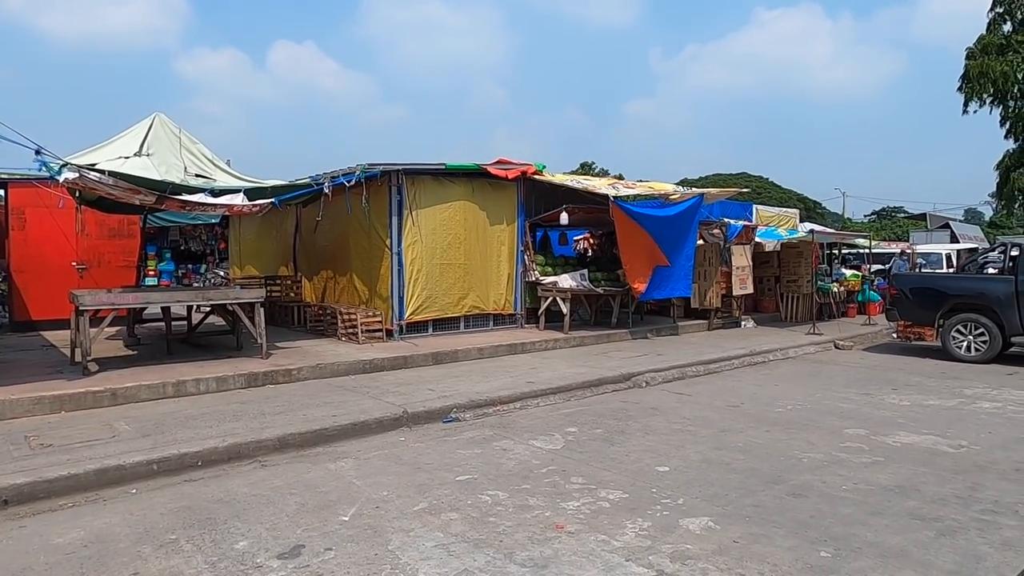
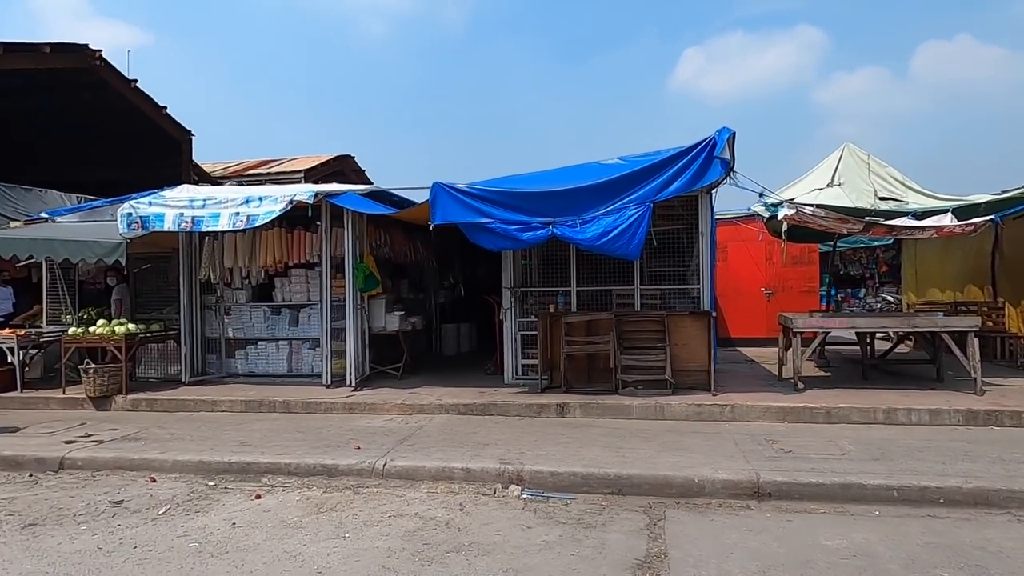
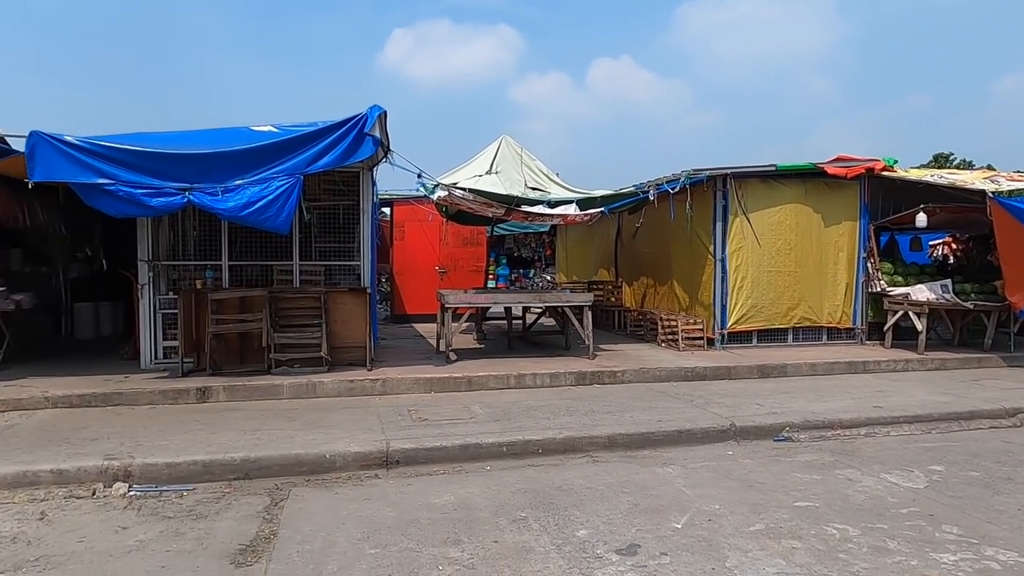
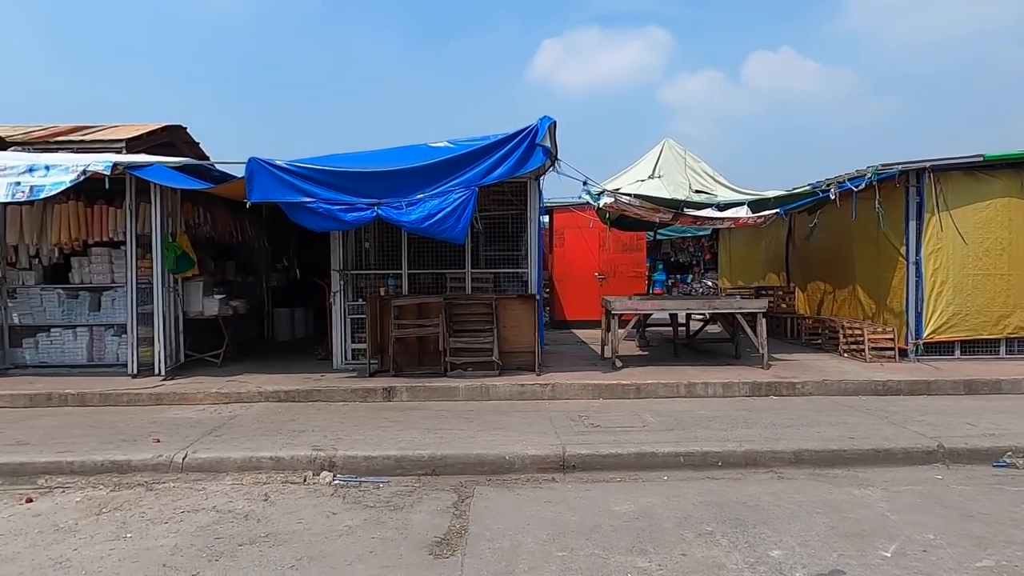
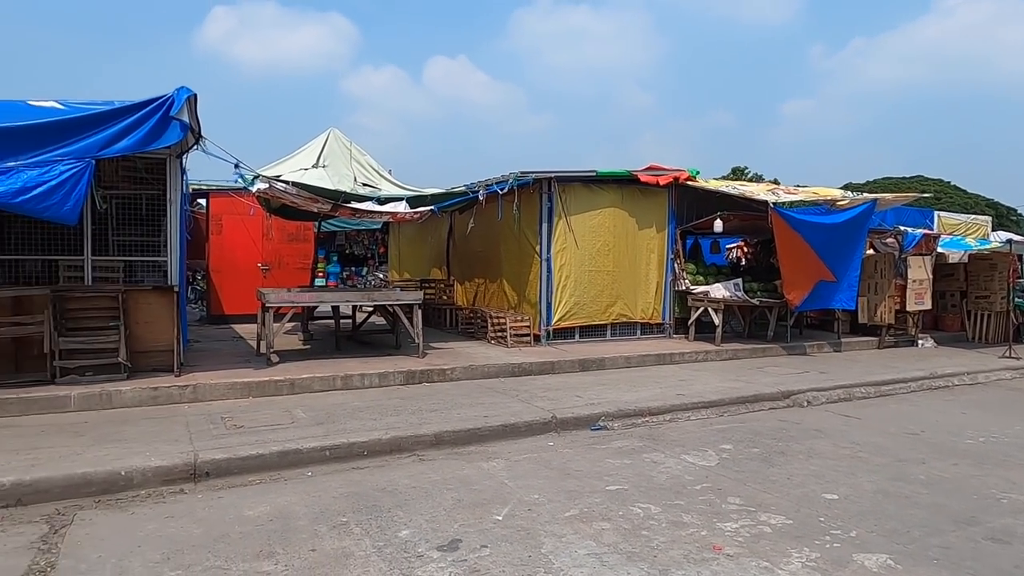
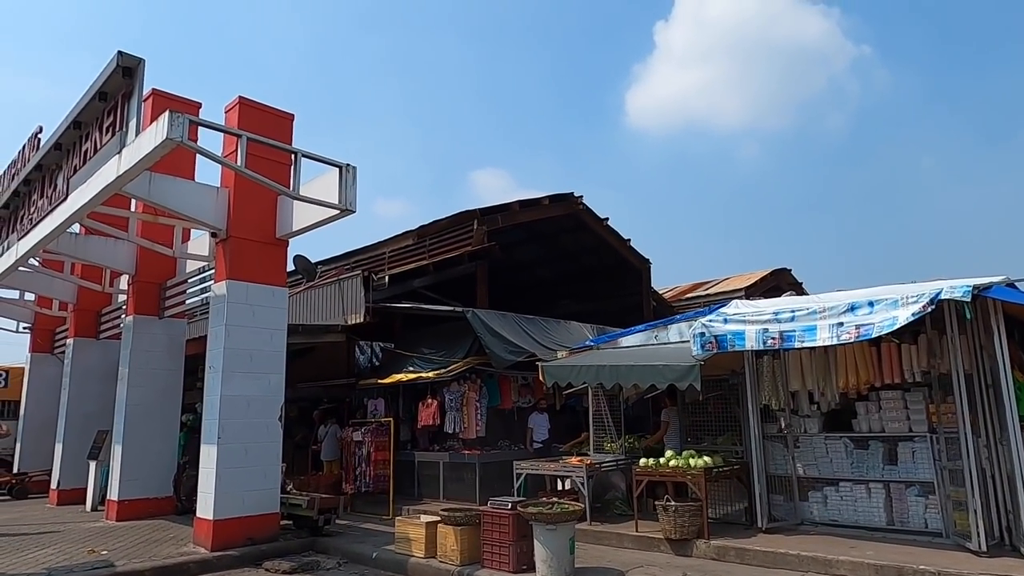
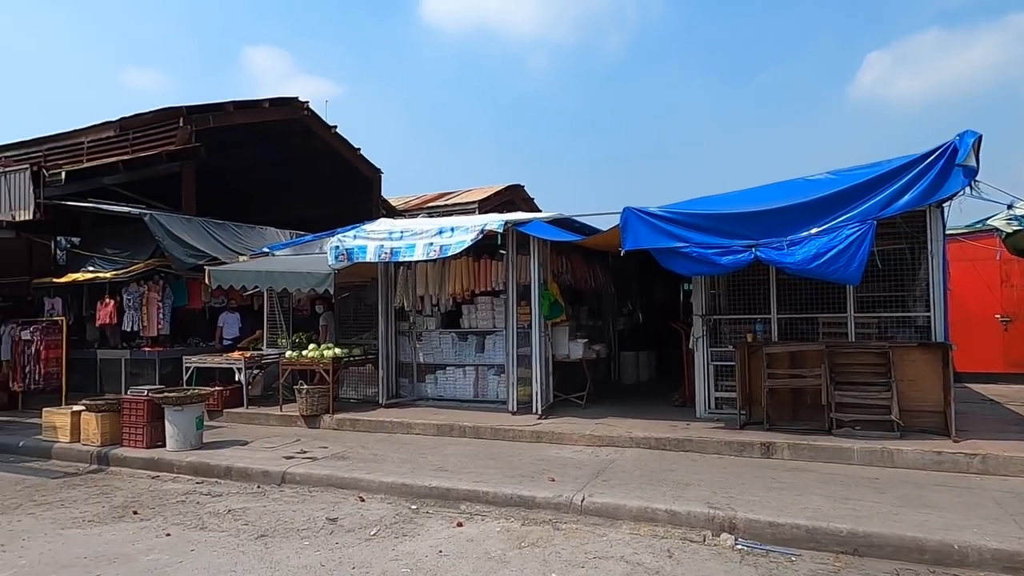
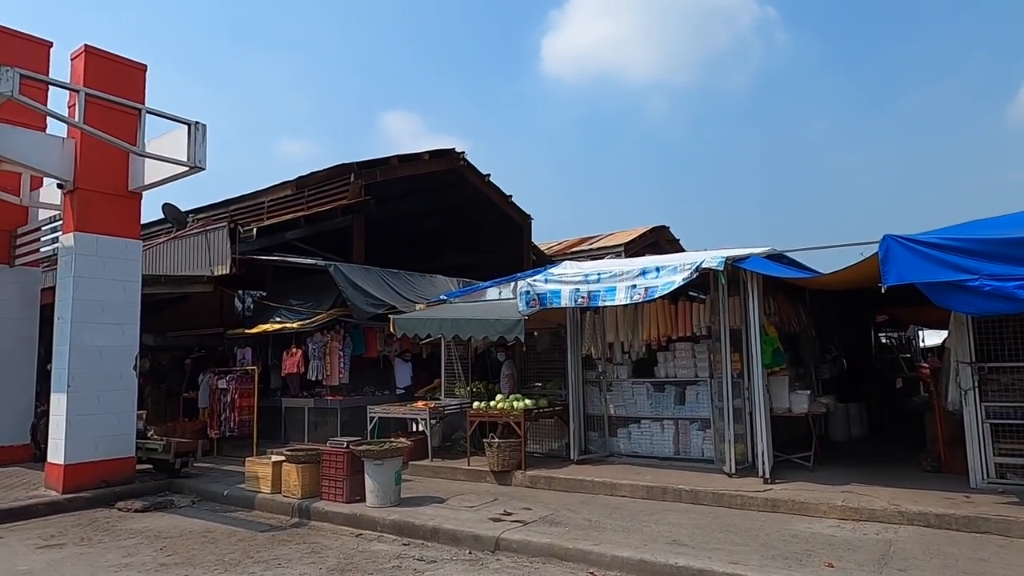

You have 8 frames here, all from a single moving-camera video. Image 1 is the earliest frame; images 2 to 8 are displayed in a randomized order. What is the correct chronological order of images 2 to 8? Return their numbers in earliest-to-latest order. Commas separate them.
5, 3, 4, 2, 7, 8, 6
